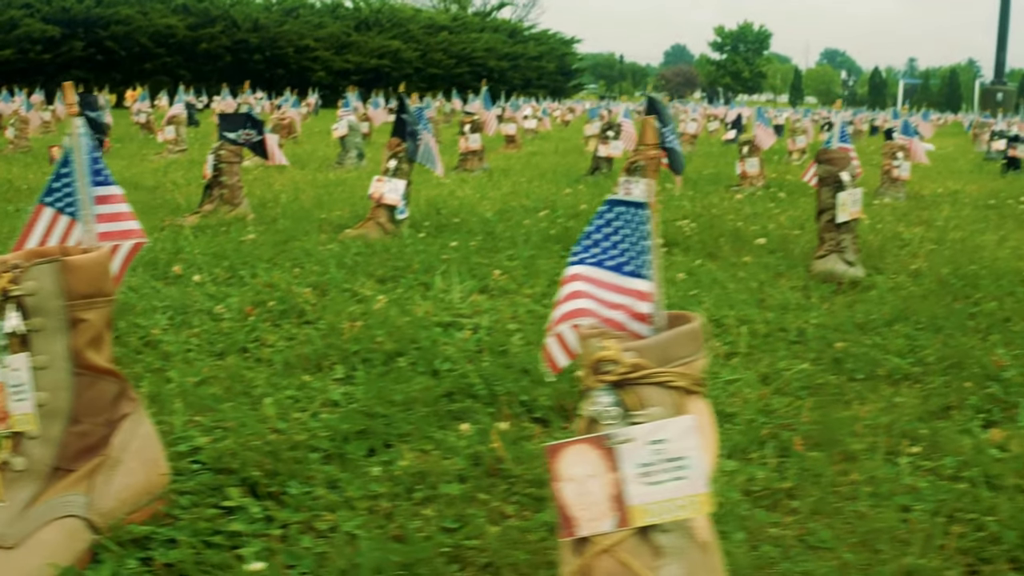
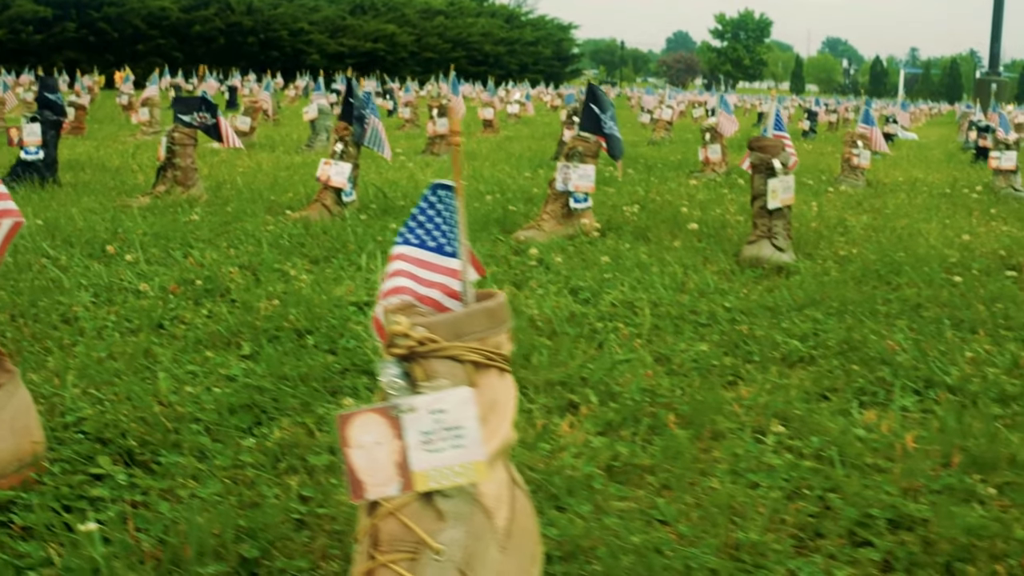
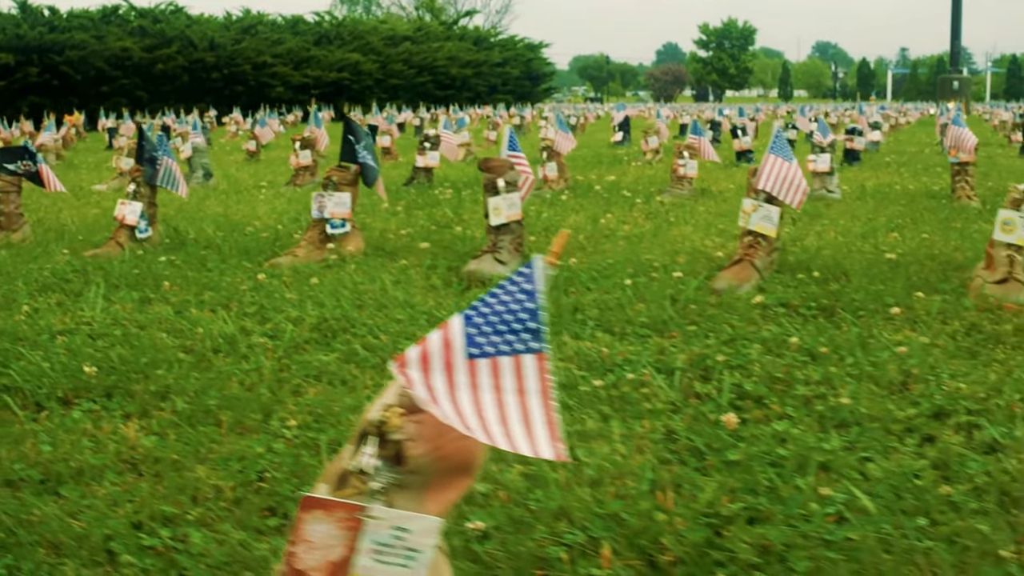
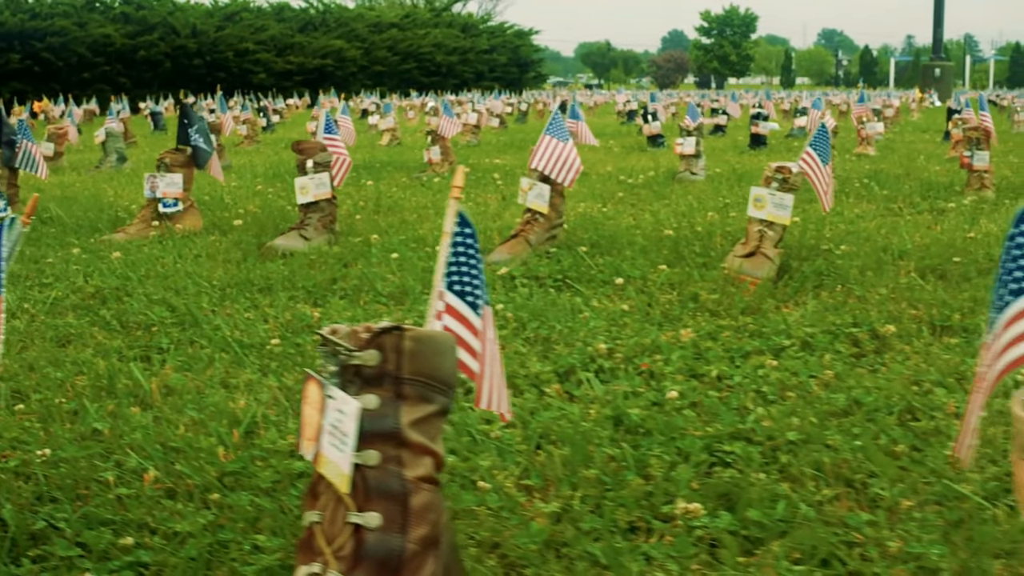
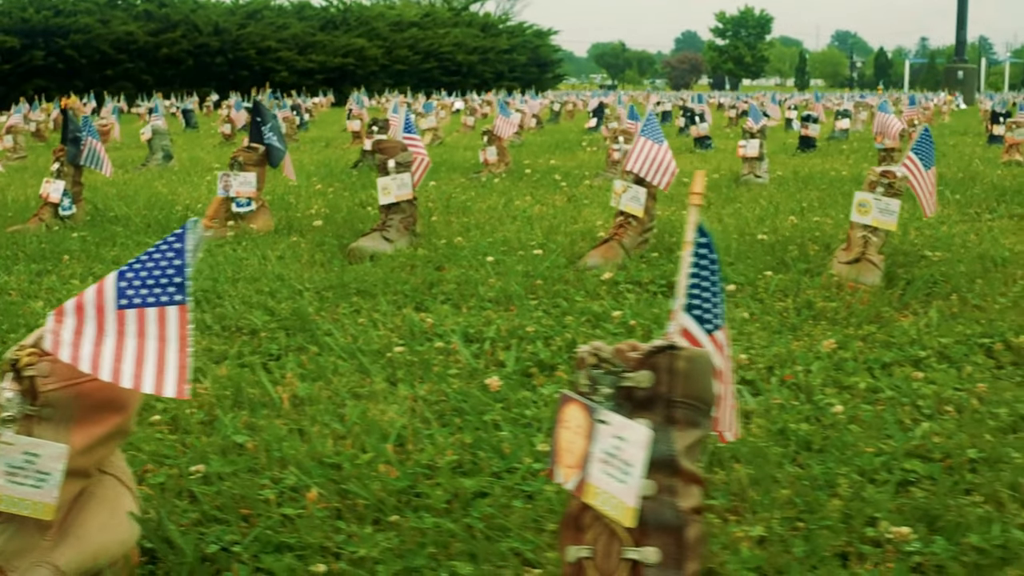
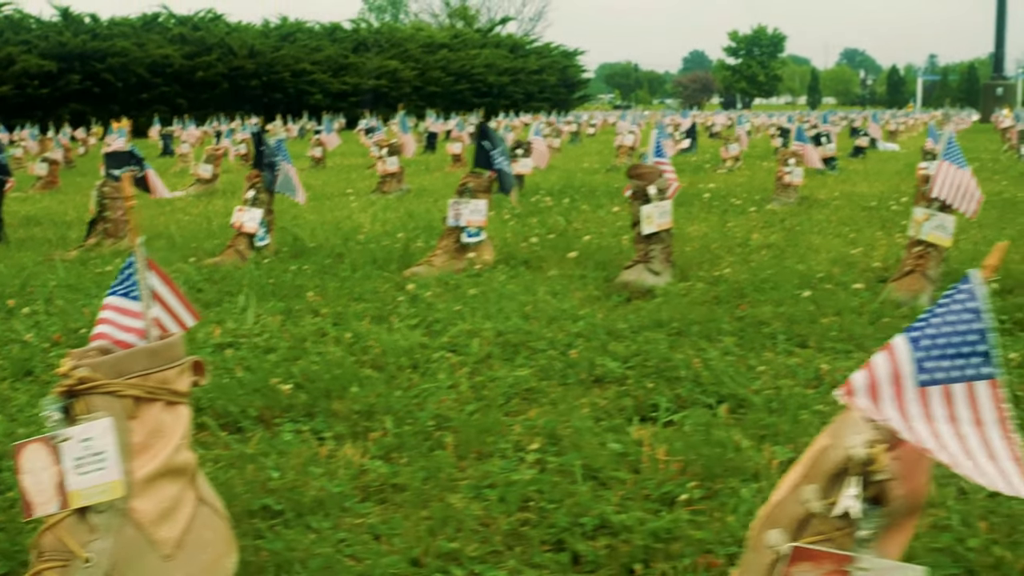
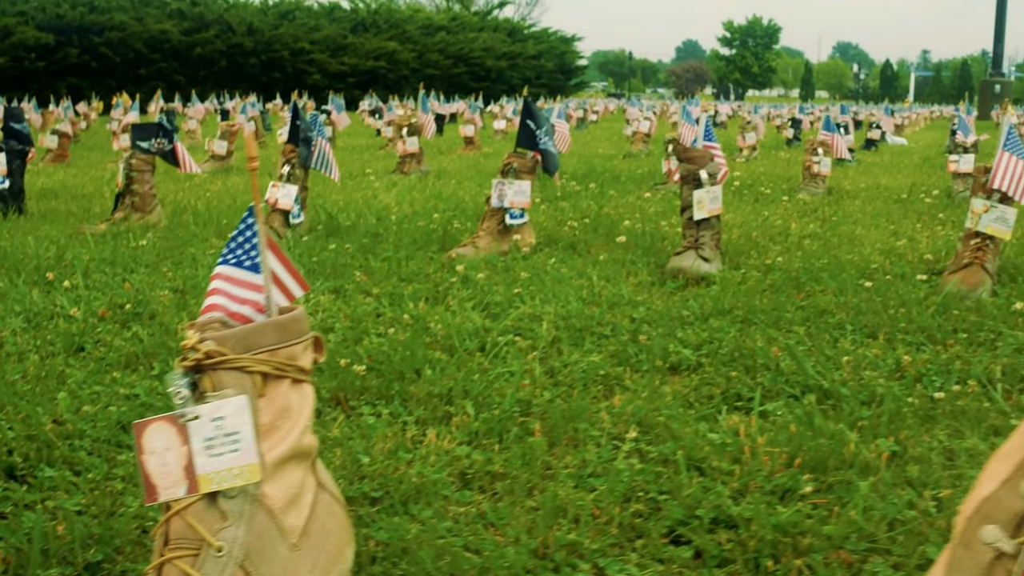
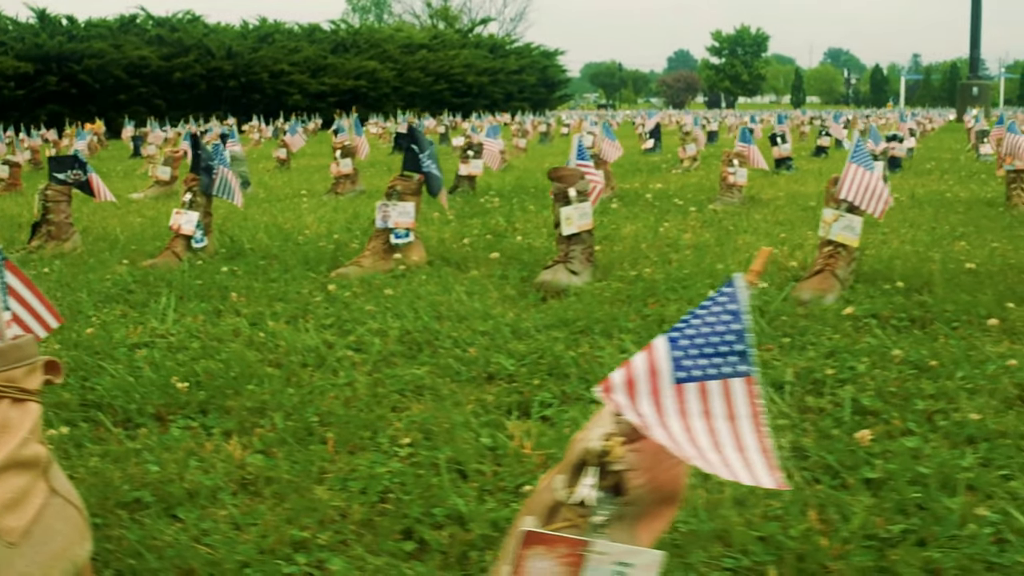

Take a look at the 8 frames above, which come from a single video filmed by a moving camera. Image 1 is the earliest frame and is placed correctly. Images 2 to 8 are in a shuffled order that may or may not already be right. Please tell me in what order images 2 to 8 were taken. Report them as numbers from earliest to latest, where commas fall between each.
2, 7, 6, 8, 3, 5, 4
